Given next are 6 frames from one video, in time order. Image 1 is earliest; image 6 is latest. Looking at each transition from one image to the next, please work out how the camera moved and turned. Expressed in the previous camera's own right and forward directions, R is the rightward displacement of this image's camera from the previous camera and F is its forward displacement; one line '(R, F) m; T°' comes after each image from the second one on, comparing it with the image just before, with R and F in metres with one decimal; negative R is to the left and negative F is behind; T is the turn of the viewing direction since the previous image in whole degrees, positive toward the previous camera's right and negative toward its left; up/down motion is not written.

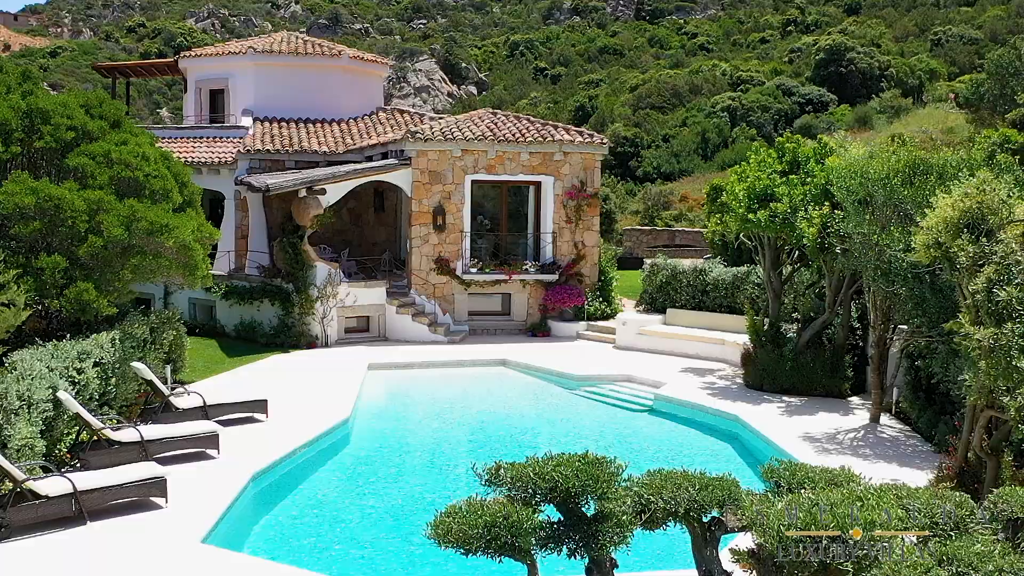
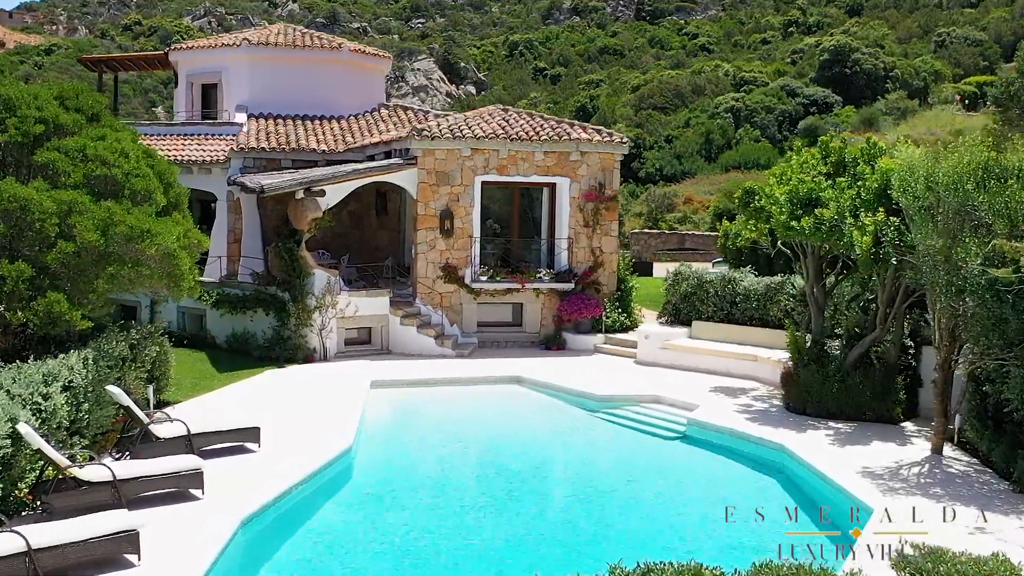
(-0.2, +1.3) m; 0°
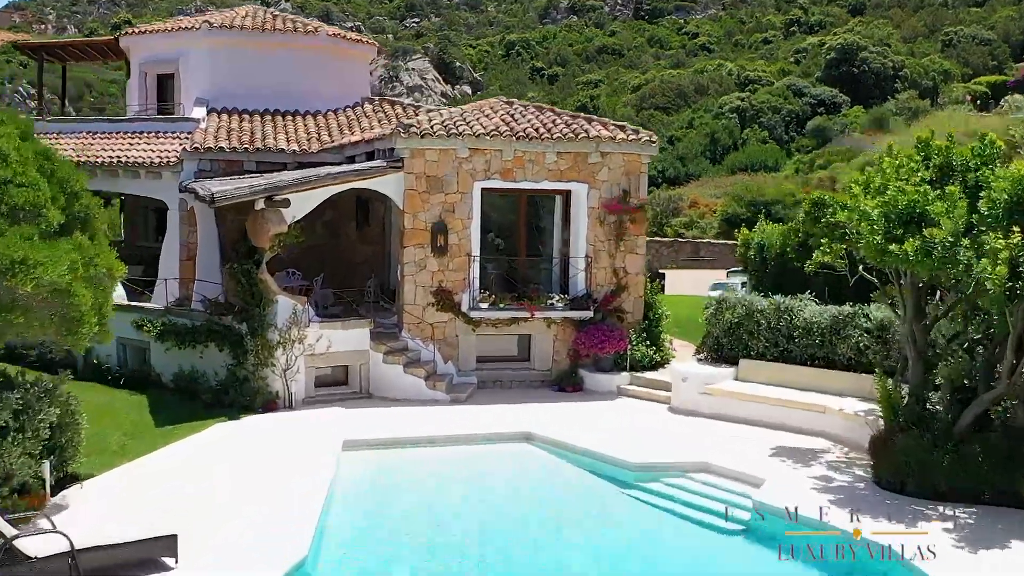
(-0.1, +3.0) m; 0°
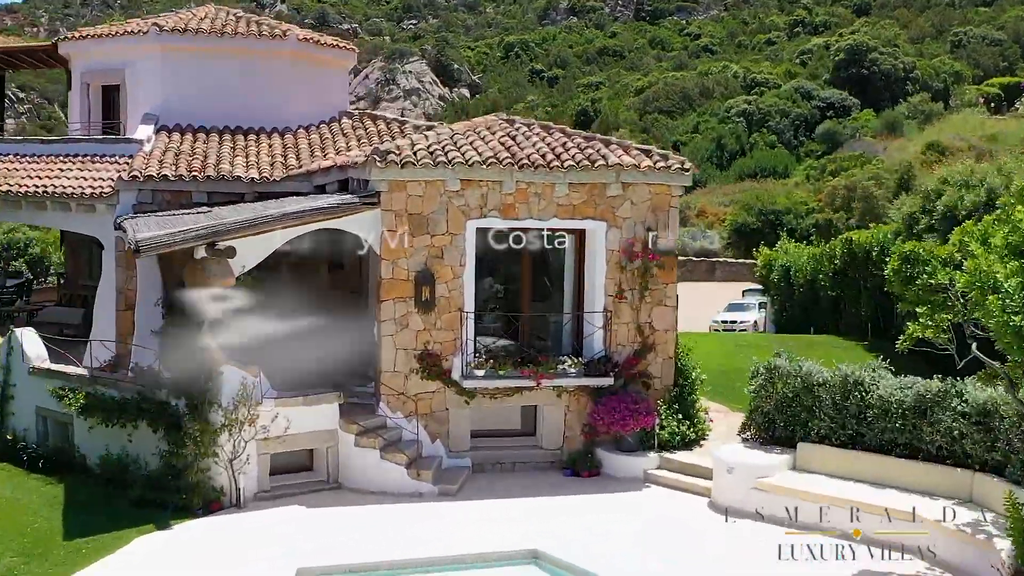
(0.0, +2.7) m; 0°
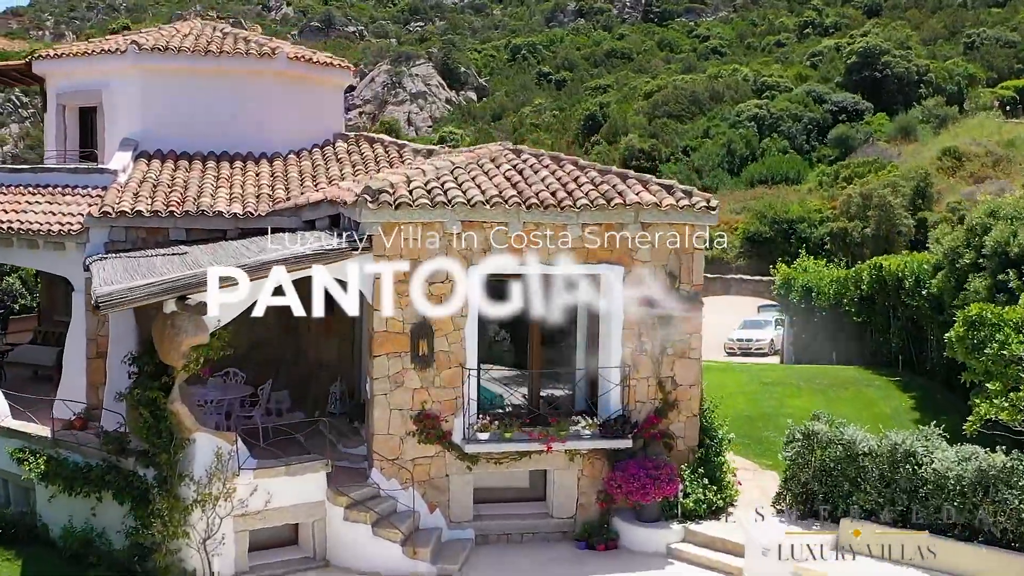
(0.0, +1.2) m; 0°
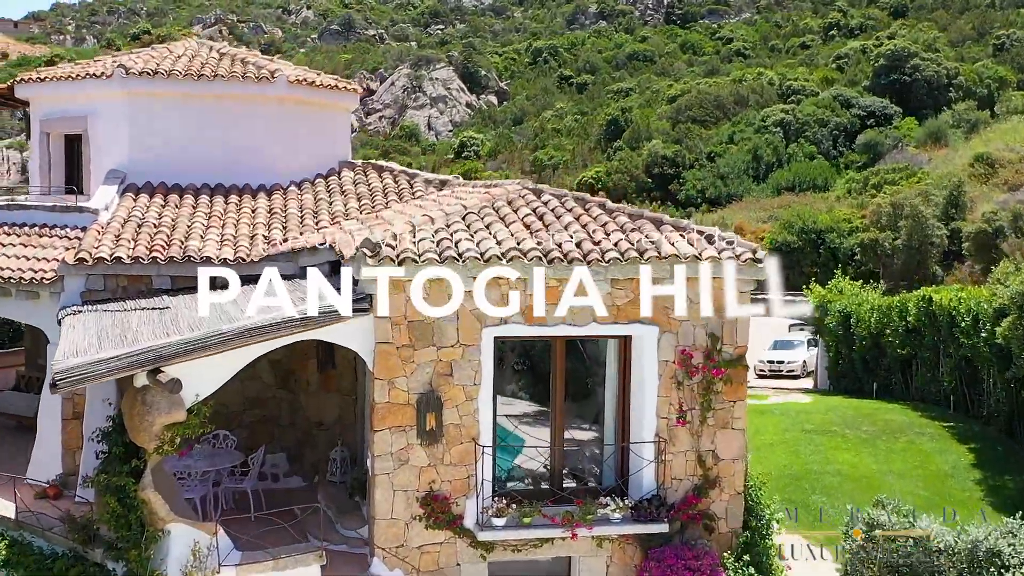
(0.0, +1.3) m; -1°
